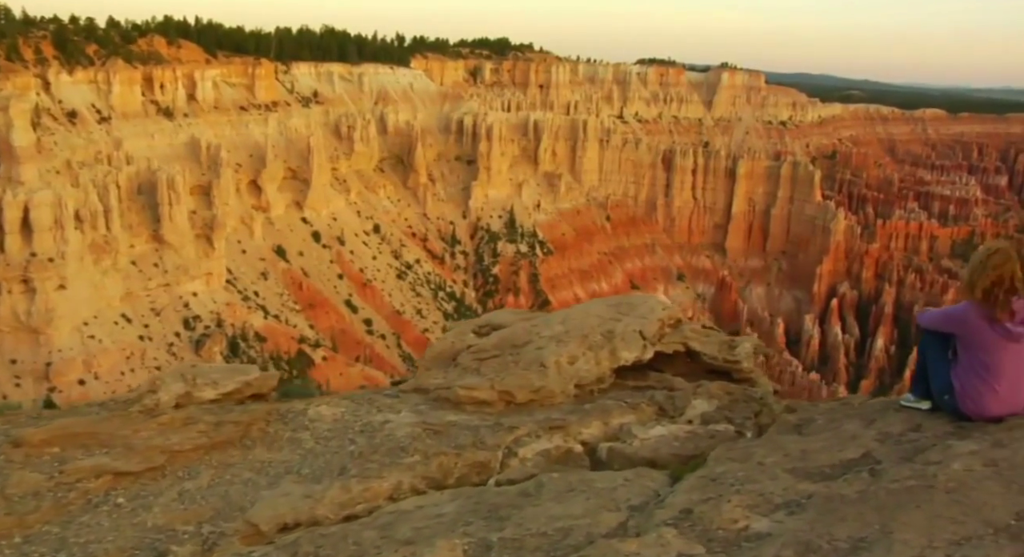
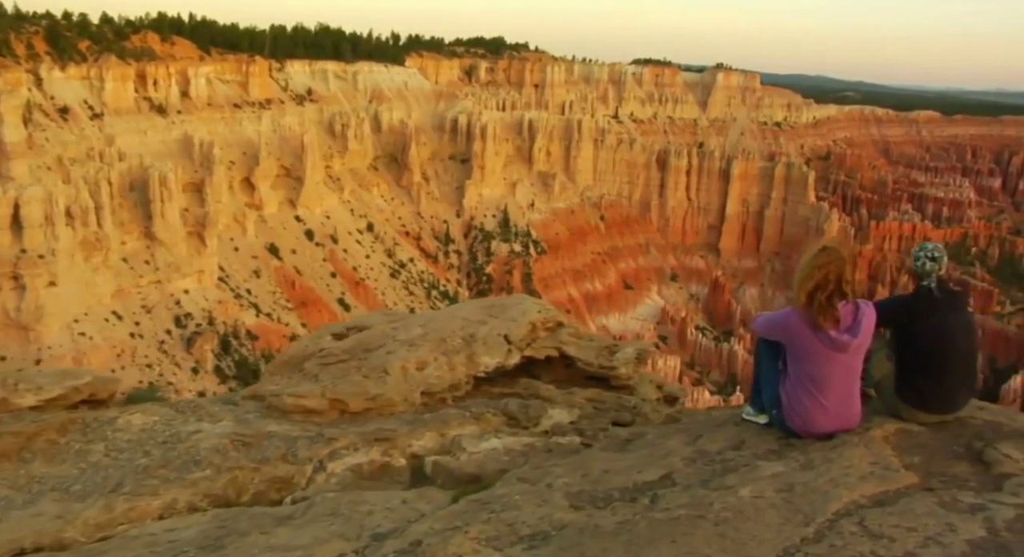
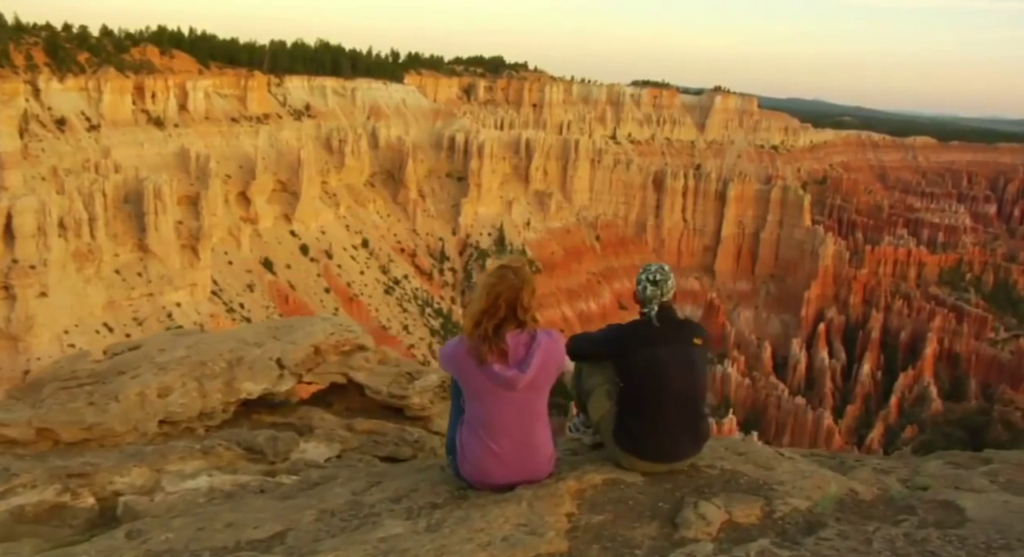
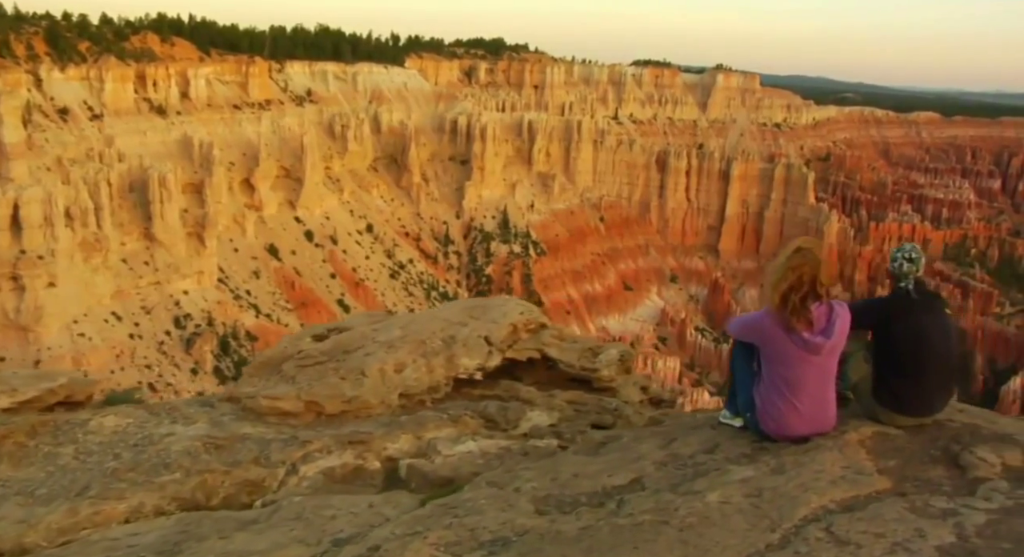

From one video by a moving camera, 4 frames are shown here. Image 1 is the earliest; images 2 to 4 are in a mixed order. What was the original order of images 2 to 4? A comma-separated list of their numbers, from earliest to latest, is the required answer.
2, 4, 3
